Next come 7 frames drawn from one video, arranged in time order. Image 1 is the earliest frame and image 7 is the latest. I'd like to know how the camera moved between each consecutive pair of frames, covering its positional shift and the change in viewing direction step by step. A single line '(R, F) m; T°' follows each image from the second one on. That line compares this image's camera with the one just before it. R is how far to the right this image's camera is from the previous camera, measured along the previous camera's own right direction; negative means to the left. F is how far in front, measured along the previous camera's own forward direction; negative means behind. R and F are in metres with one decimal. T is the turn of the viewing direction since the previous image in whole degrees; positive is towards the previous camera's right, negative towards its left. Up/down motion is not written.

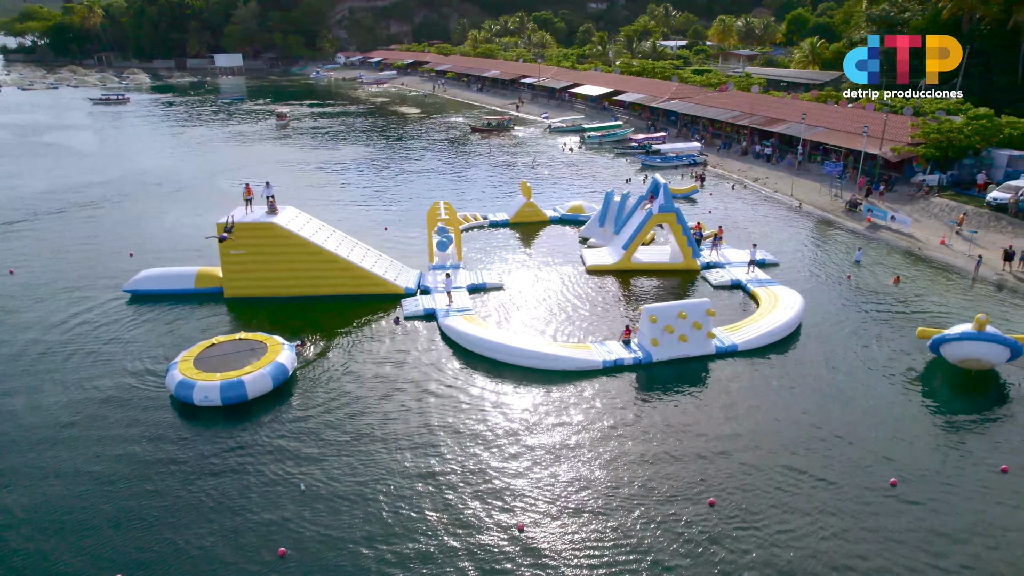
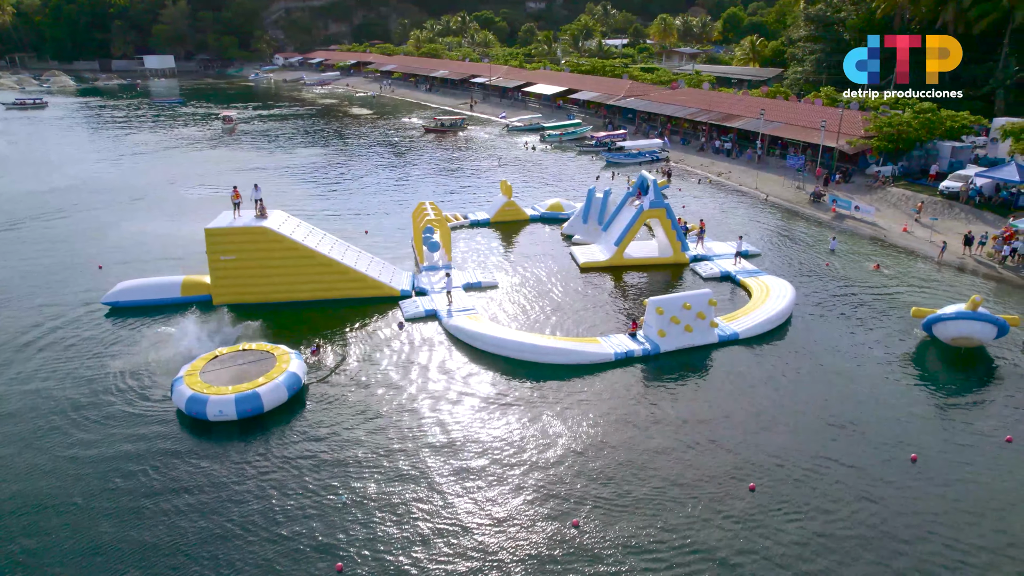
(-2.7, -0.2) m; +5°
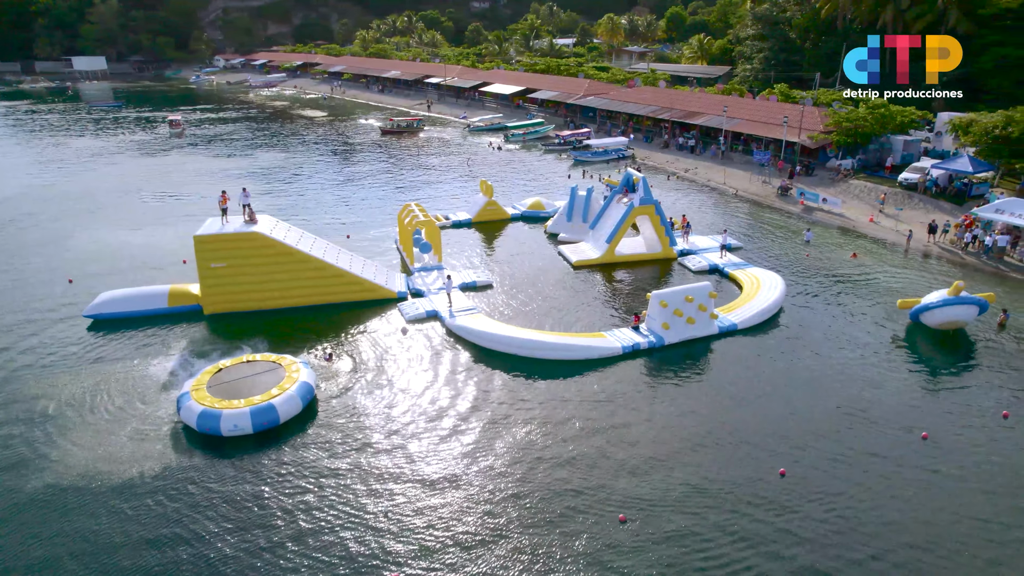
(-2.4, -0.1) m; +4°
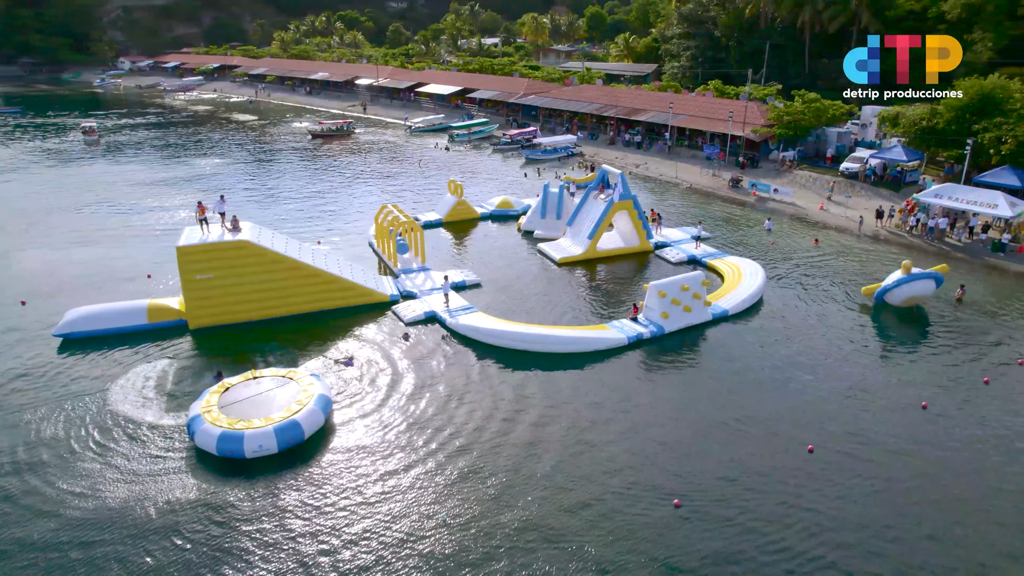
(-3.3, -0.1) m; +6°
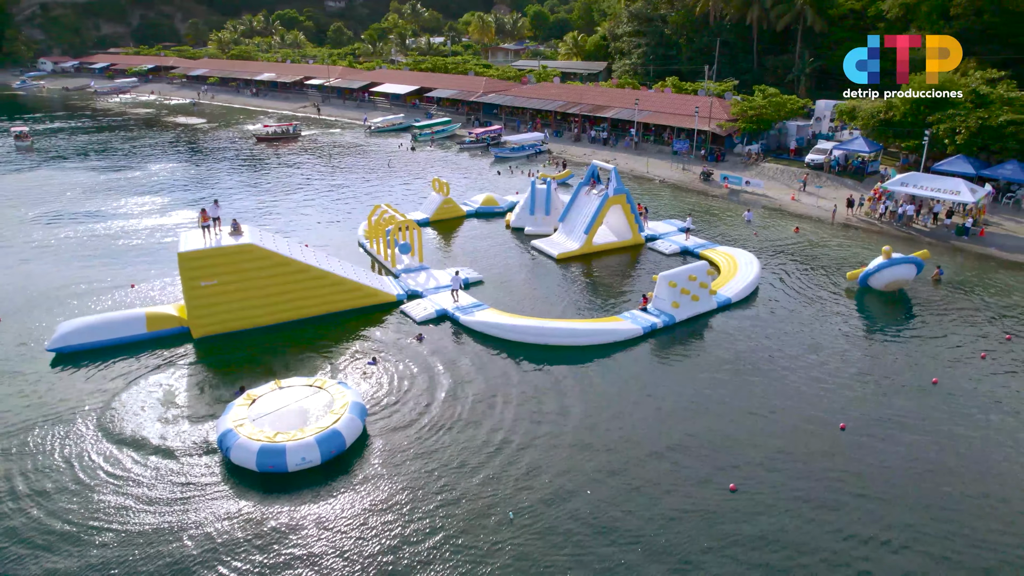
(-3.1, -0.1) m; +5°
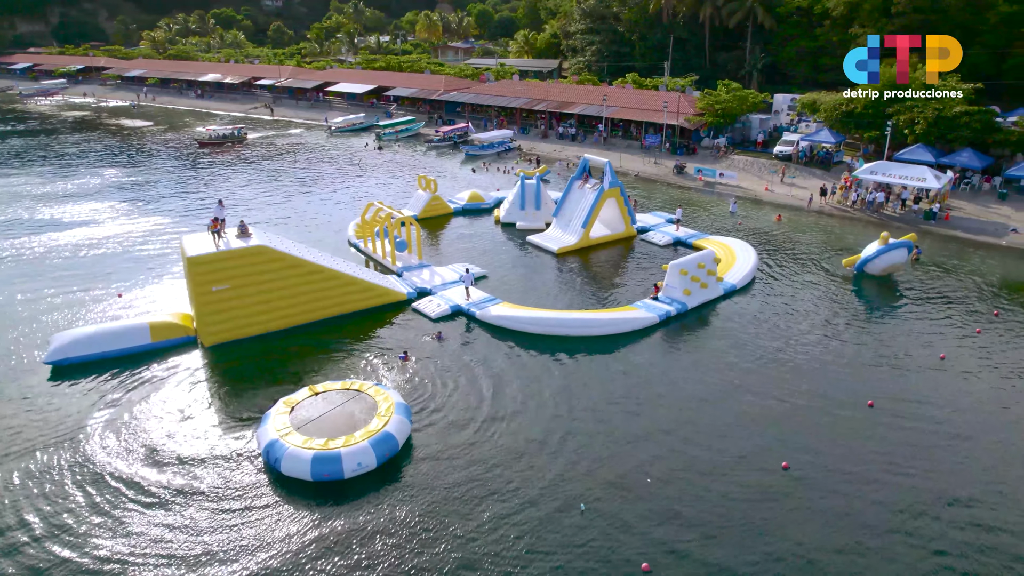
(-3.1, 0.0) m; +5°
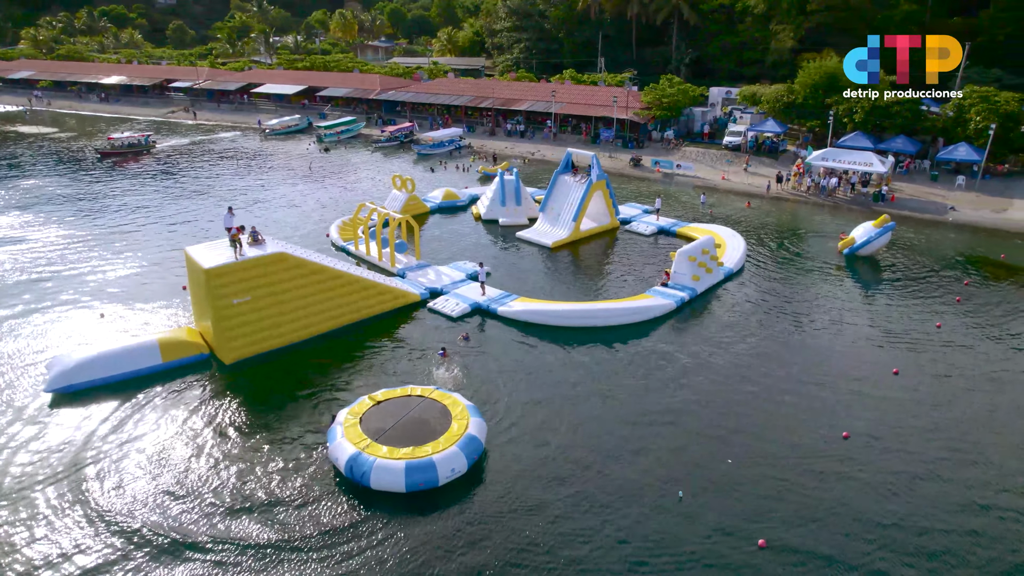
(-4.7, +0.2) m; +7°
